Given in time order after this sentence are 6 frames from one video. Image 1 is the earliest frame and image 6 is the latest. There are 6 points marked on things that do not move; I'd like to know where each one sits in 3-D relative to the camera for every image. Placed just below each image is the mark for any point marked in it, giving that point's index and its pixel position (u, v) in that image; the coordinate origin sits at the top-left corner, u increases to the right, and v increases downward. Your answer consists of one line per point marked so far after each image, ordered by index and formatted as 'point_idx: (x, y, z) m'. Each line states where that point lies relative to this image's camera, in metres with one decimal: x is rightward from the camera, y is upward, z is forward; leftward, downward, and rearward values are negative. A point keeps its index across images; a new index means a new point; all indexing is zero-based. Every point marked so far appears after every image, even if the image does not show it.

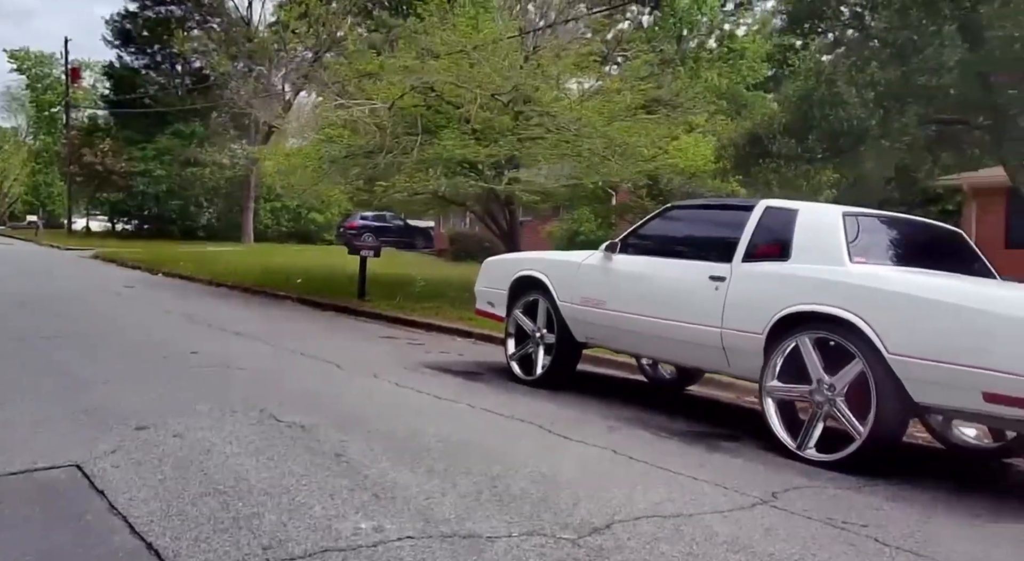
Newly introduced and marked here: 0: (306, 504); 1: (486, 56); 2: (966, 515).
0: (-1.0, -1.1, +5.1) m
1: (-0.5, +3.9, +18.0) m
2: (+2.7, -1.4, +6.2) m
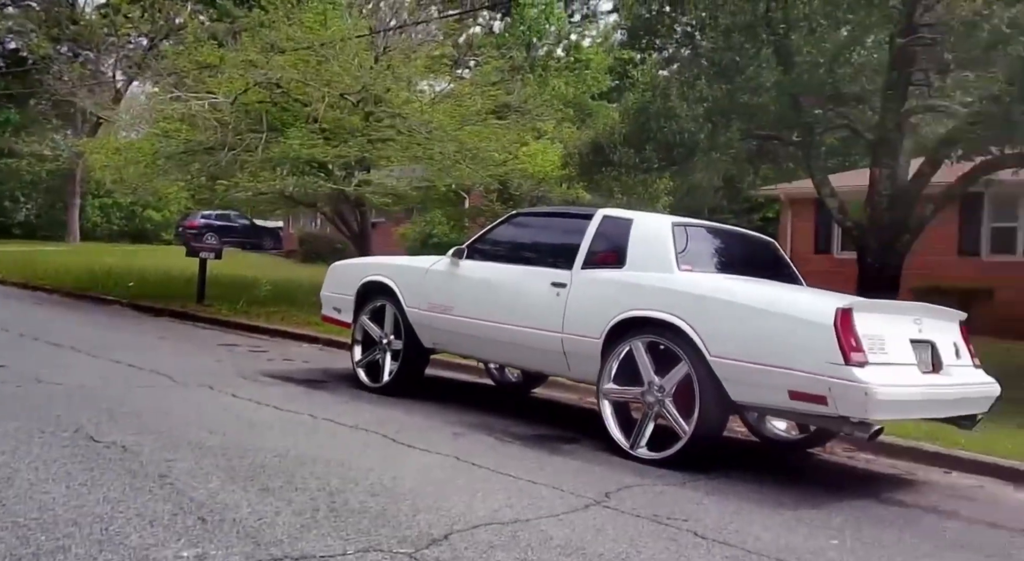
0: (-1.7, -1.1, +4.9) m
1: (-3.0, +3.9, +17.8) m
2: (+1.7, -1.4, +6.6) m
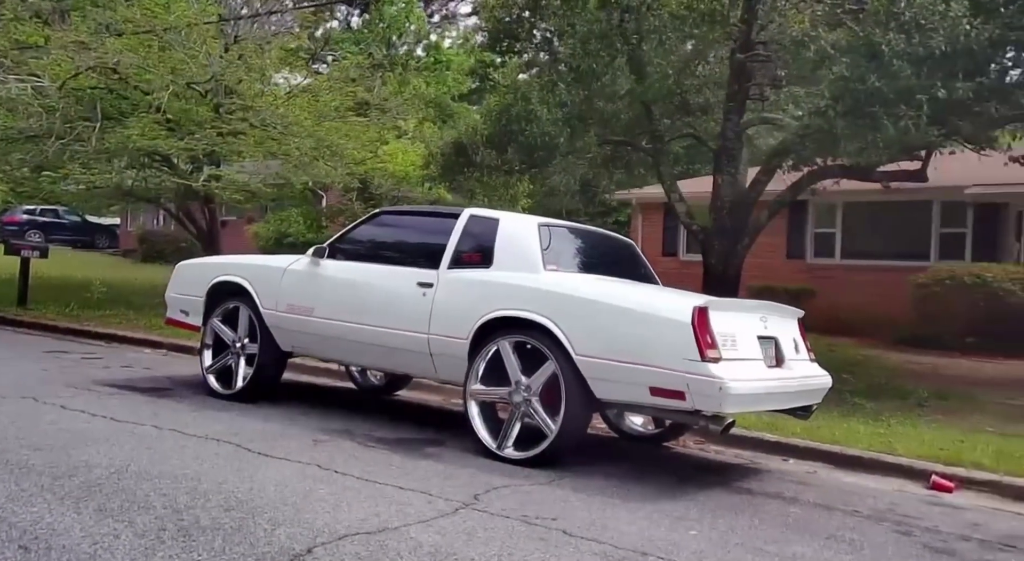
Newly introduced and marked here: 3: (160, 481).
0: (-2.3, -1.1, +4.5) m
1: (-5.3, +3.9, +17.0) m
2: (+0.9, -1.4, +6.6) m
3: (-2.0, -1.2, +6.2) m
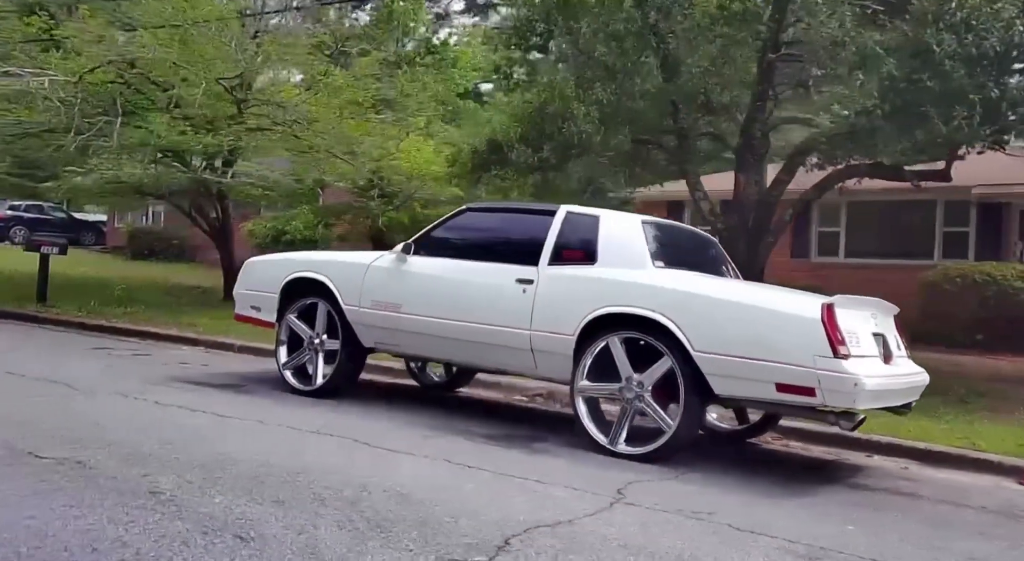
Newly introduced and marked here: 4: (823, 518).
0: (-1.4, -1.1, +4.5) m
1: (-4.5, +3.9, +17.0) m
2: (+1.8, -1.4, +6.6) m
3: (-1.2, -1.1, +6.2) m
4: (+1.8, -1.4, +6.1) m
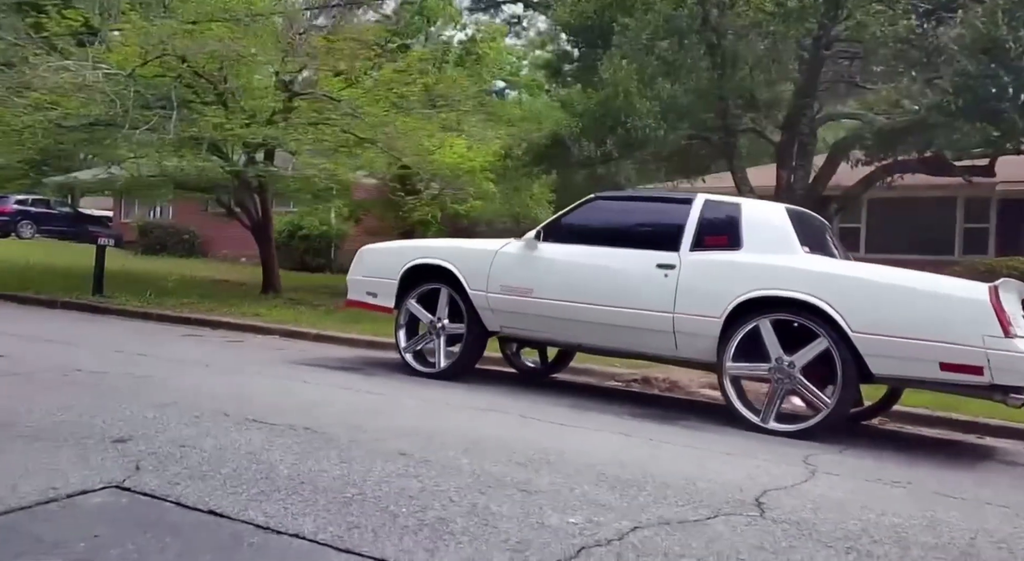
0: (-0.2, -1.0, +4.8) m
1: (-3.2, +4.1, +17.3) m
2: (+3.0, -1.3, +7.0) m
3: (+0.1, -1.0, +6.5) m
4: (+3.0, -1.3, +6.4) m
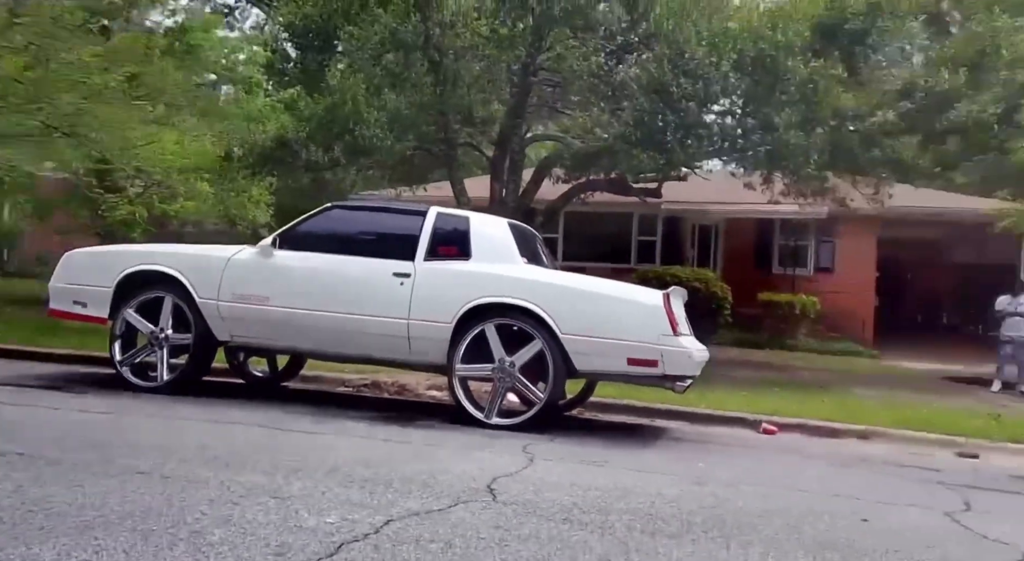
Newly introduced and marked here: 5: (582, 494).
0: (-1.3, -1.0, +5.0) m
1: (-7.6, +3.9, +16.3) m
2: (+1.2, -1.3, +7.9) m
3: (-1.5, -1.1, +6.7) m
4: (+1.4, -1.3, +7.4) m
5: (+0.4, -1.1, +5.6) m
